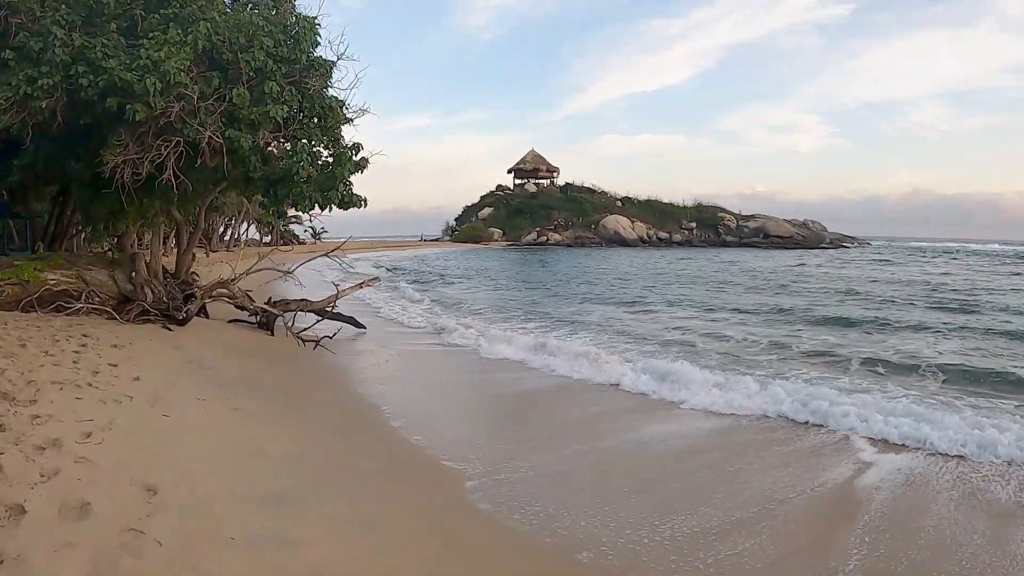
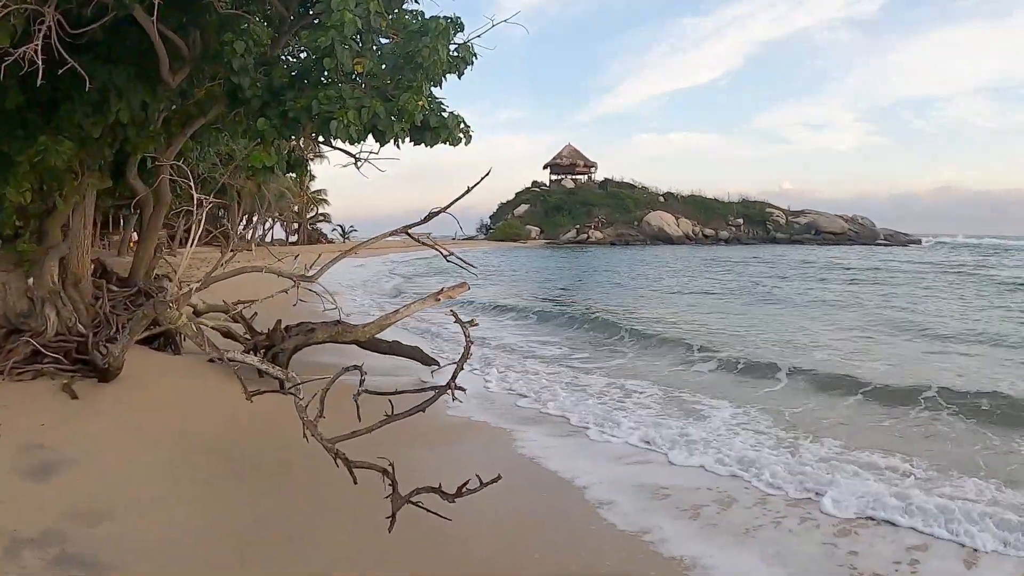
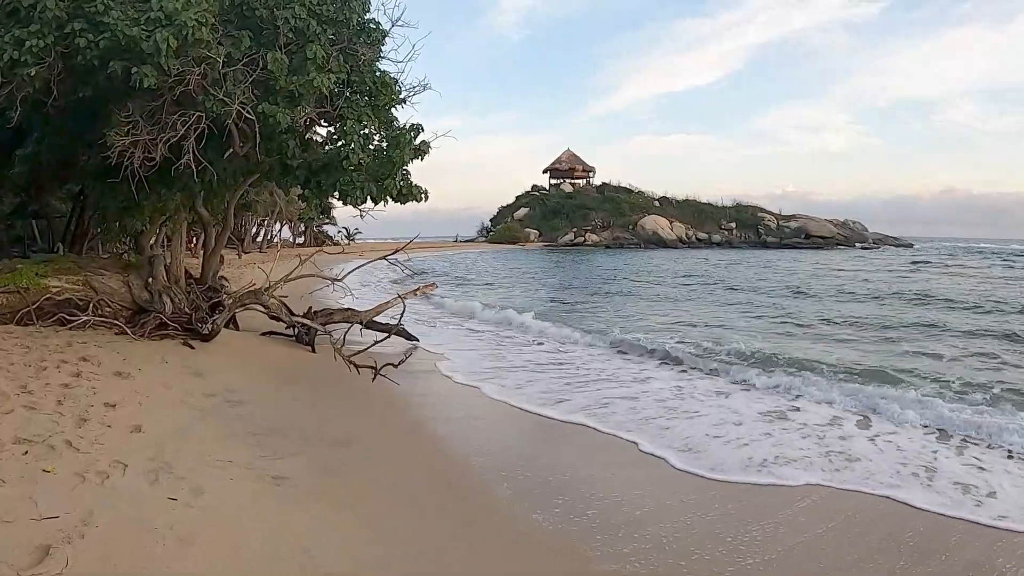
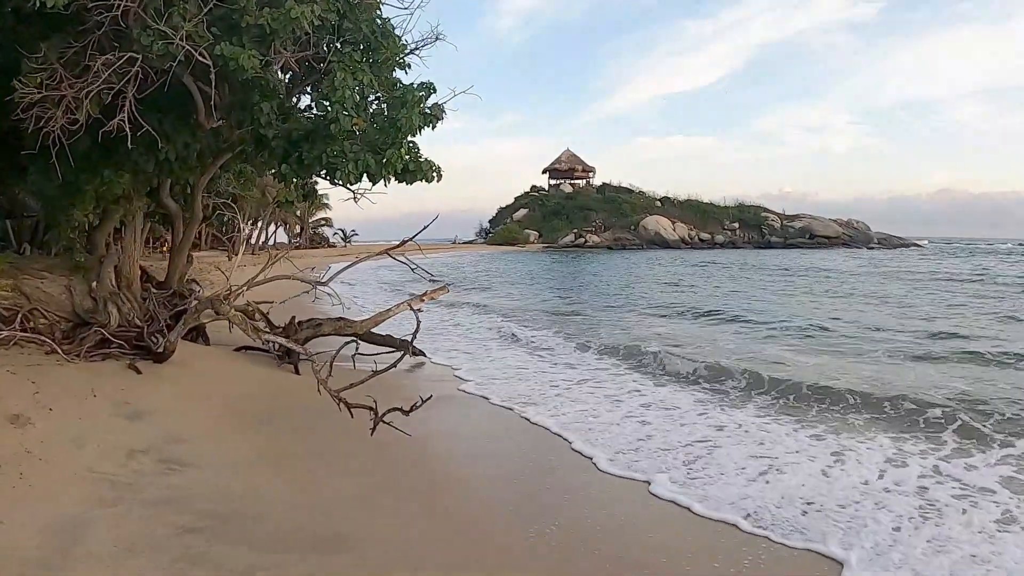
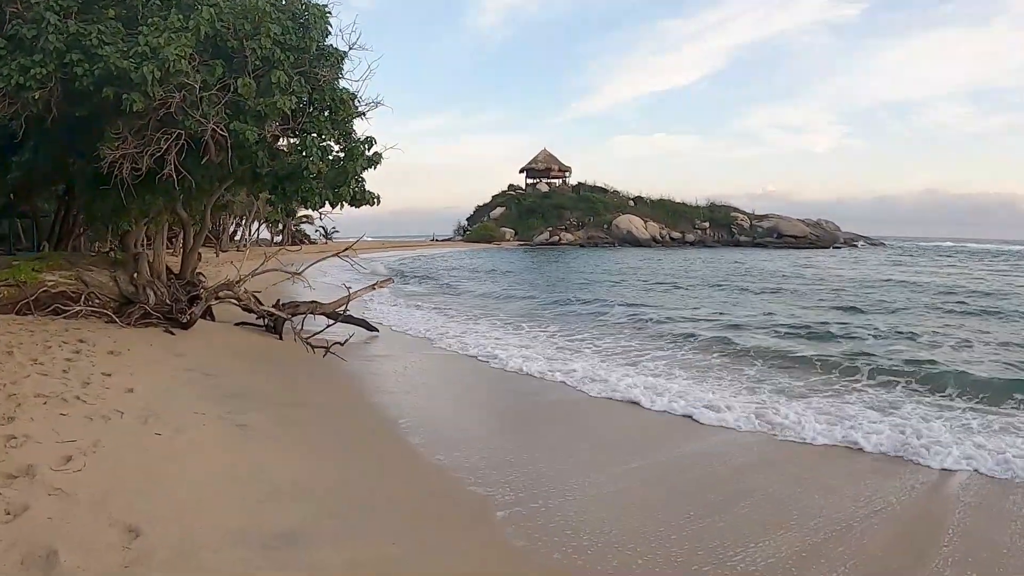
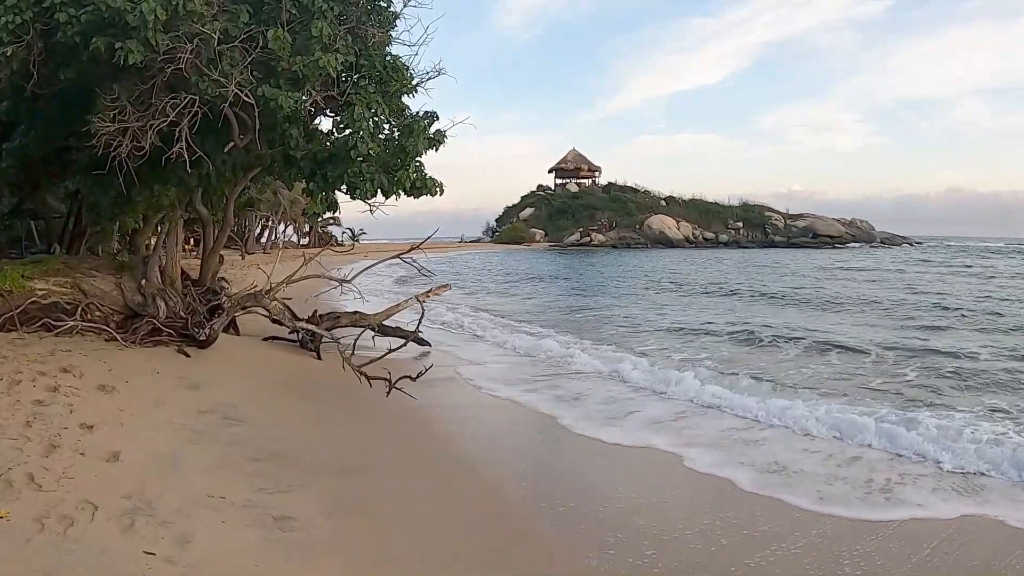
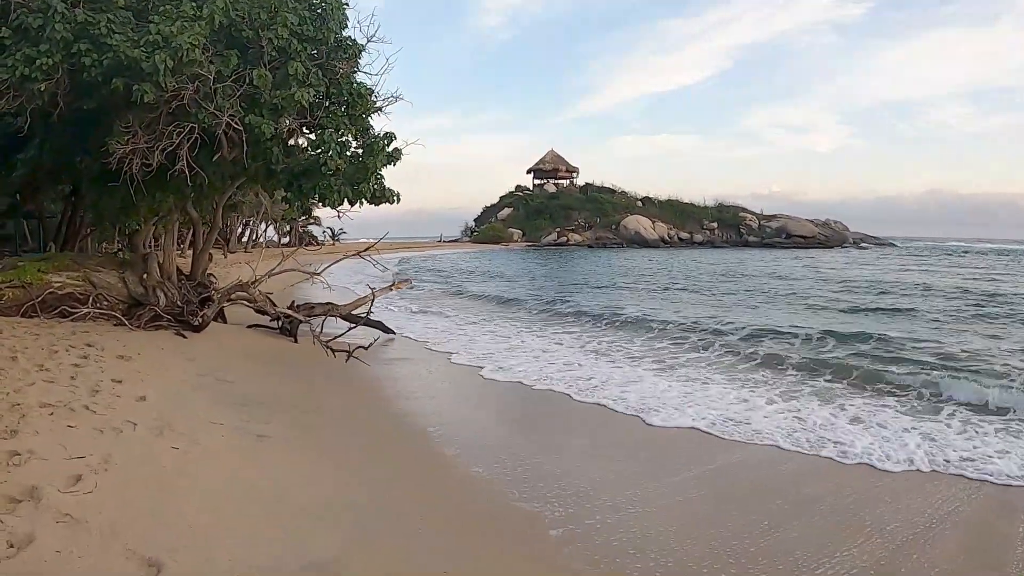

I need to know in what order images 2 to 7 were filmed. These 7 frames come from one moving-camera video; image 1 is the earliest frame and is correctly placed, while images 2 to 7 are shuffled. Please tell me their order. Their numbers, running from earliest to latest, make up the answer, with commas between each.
5, 7, 3, 6, 4, 2
